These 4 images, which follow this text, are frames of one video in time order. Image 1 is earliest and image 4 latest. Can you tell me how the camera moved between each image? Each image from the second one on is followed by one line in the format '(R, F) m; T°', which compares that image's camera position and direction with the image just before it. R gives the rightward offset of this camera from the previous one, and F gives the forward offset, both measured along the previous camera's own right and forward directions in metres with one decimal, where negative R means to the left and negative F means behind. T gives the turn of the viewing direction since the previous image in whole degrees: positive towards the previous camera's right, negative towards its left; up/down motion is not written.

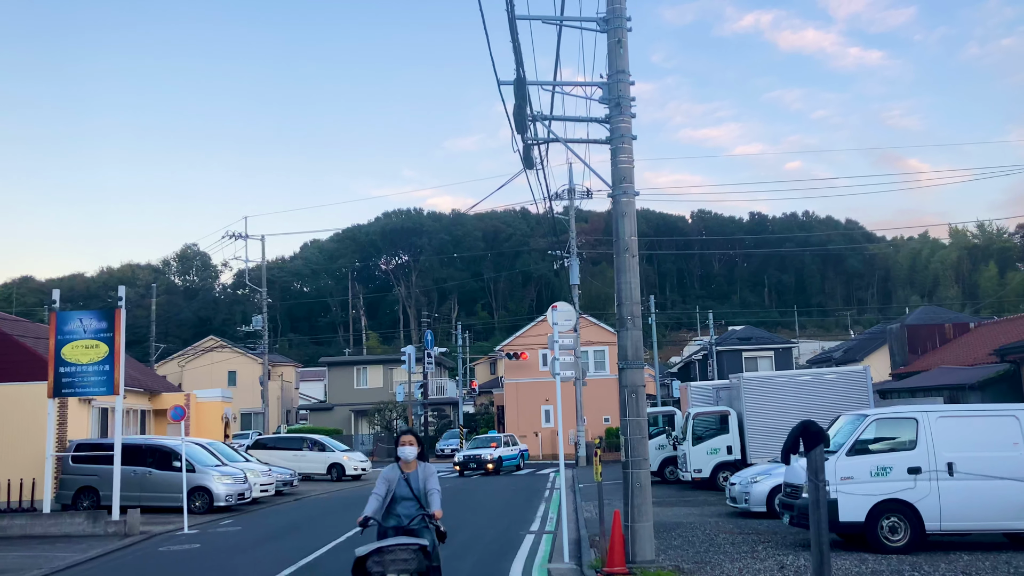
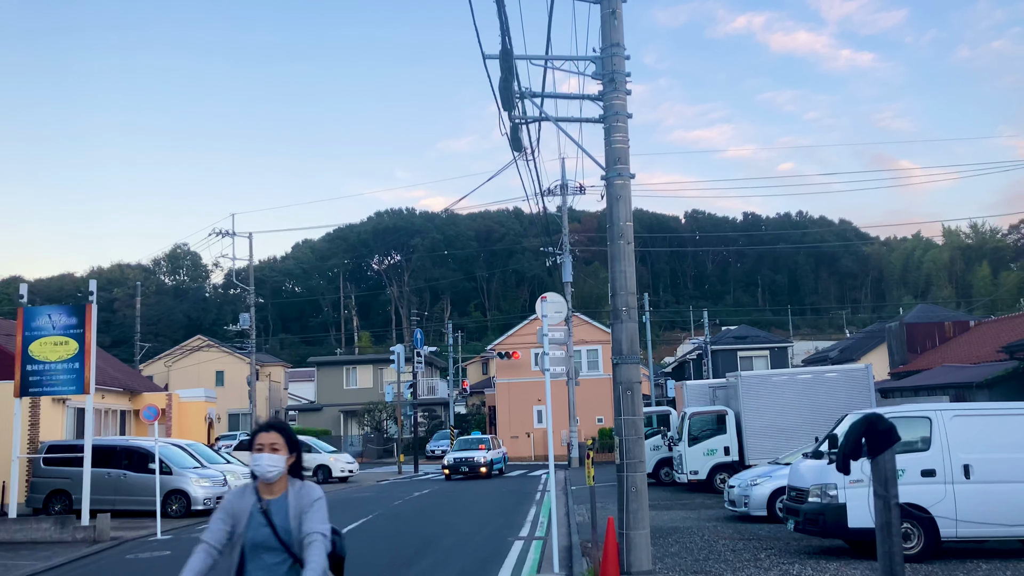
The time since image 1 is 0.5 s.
(+0.1, +0.7) m; 0°
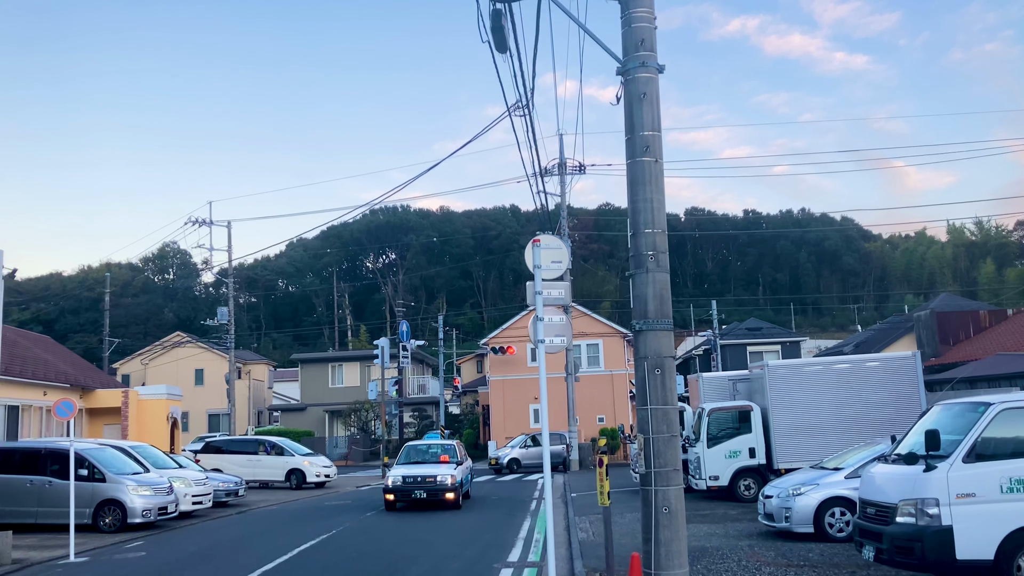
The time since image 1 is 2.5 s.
(+0.2, +2.9) m; 0°
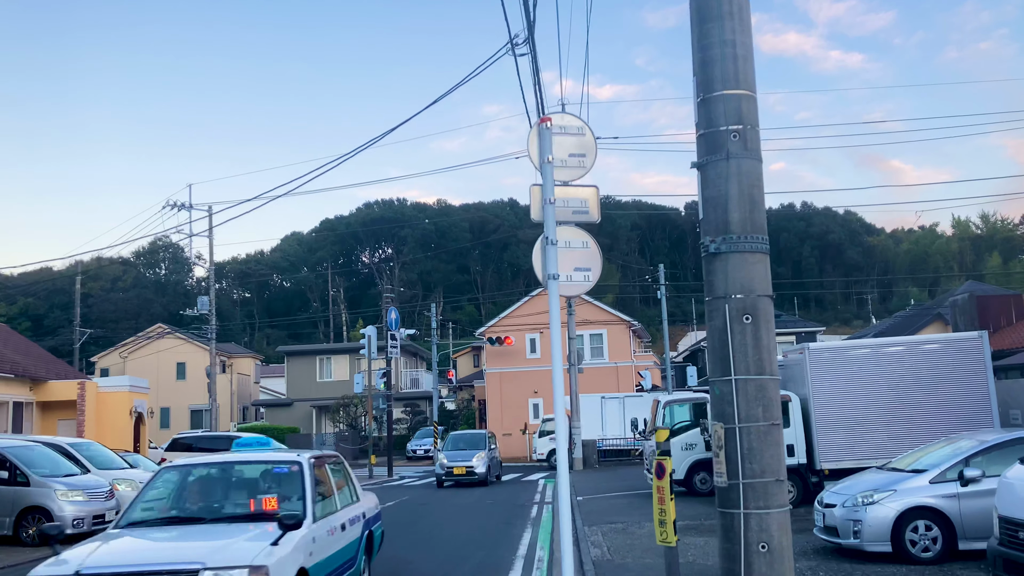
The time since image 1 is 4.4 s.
(0.0, +2.6) m; 0°
